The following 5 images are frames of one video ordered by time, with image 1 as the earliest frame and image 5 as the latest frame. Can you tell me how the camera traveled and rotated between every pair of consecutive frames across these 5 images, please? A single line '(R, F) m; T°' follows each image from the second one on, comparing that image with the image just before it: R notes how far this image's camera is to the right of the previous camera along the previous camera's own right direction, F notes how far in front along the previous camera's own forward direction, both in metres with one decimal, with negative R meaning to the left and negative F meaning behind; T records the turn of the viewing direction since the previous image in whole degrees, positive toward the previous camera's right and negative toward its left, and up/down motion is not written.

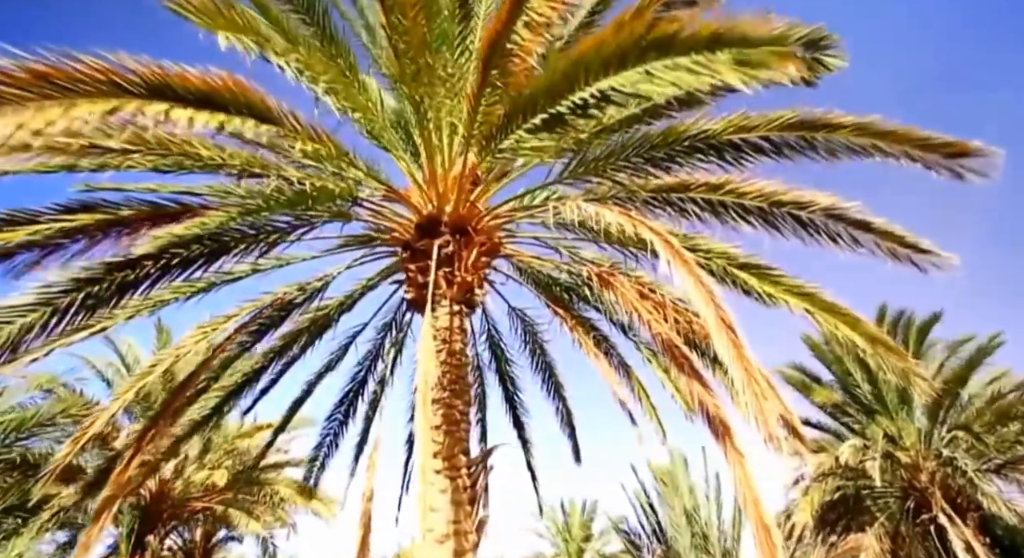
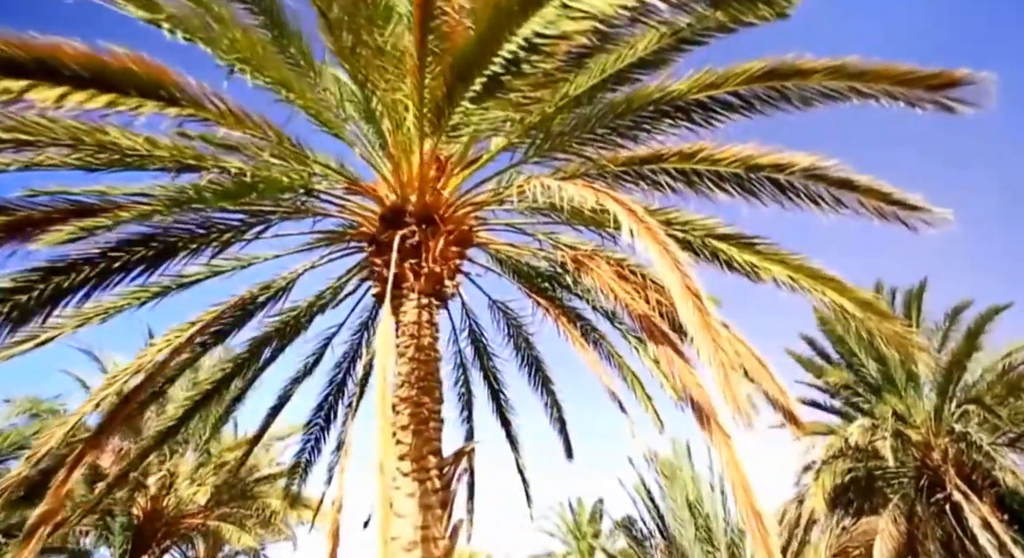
(+0.3, +0.3) m; -1°
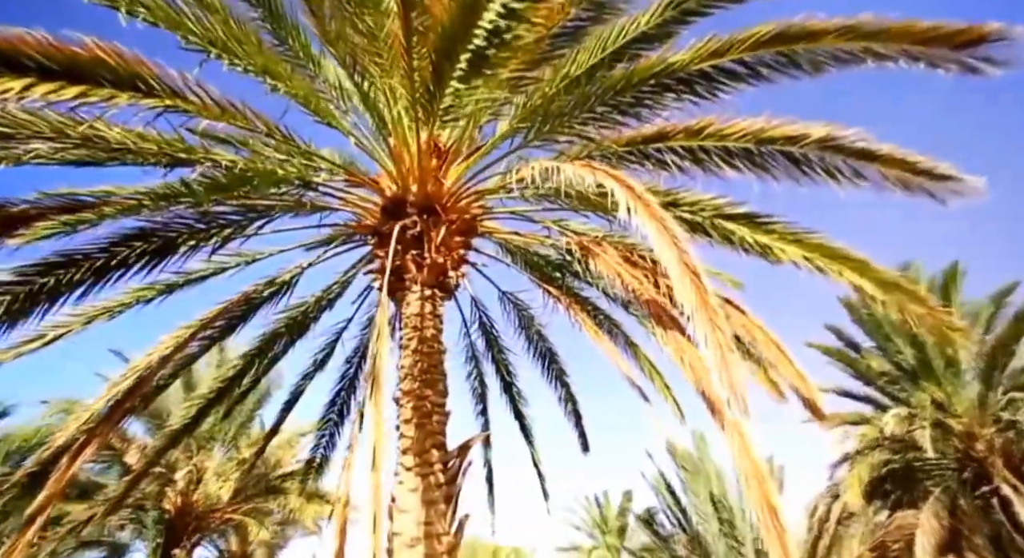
(+0.2, +0.2) m; -3°
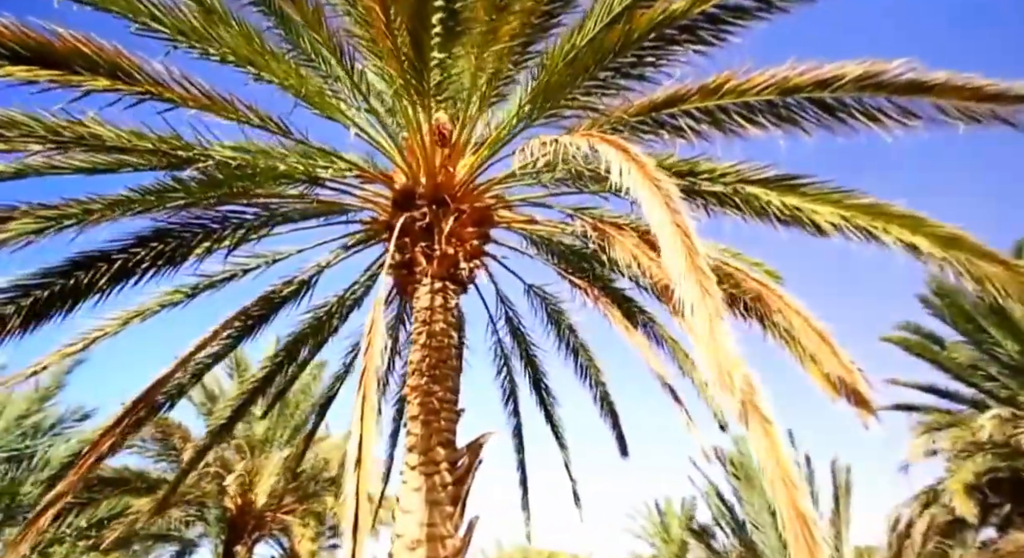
(+0.6, +0.4) m; -7°
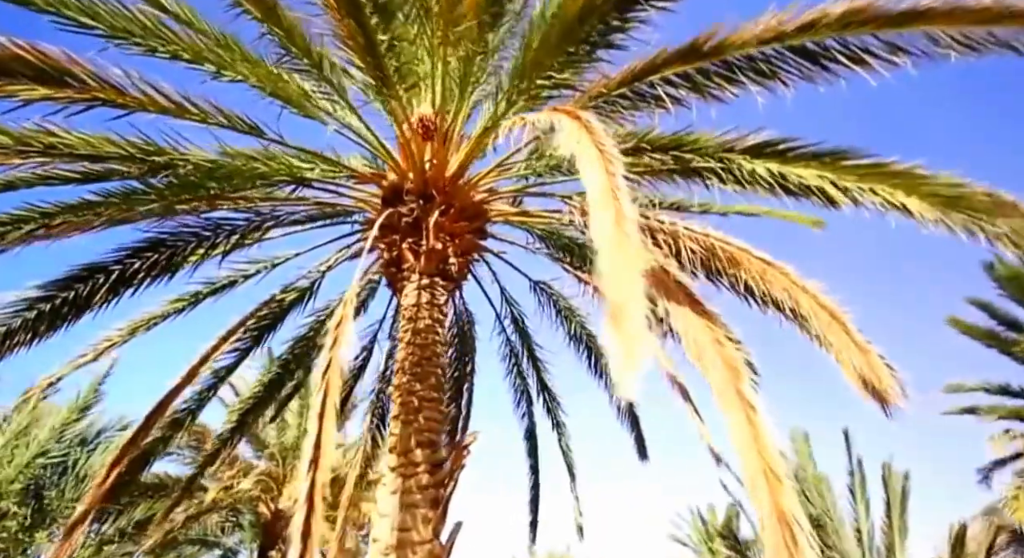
(+0.7, +0.3) m; -7°
